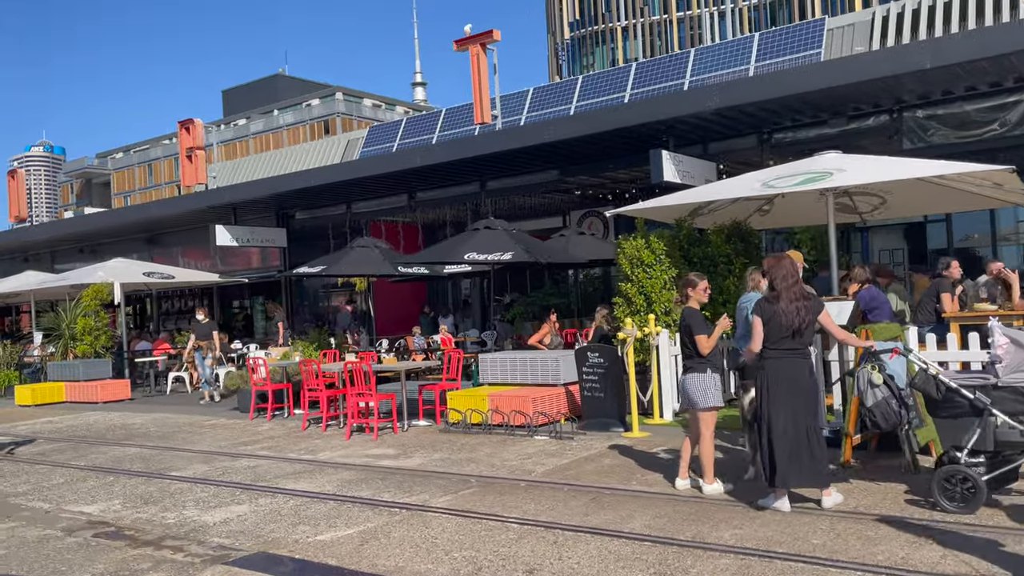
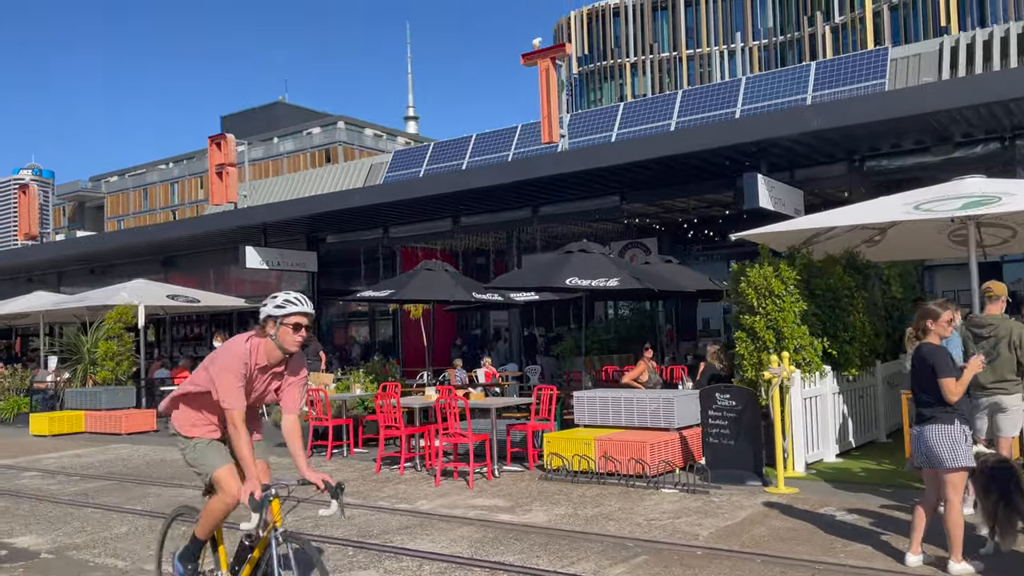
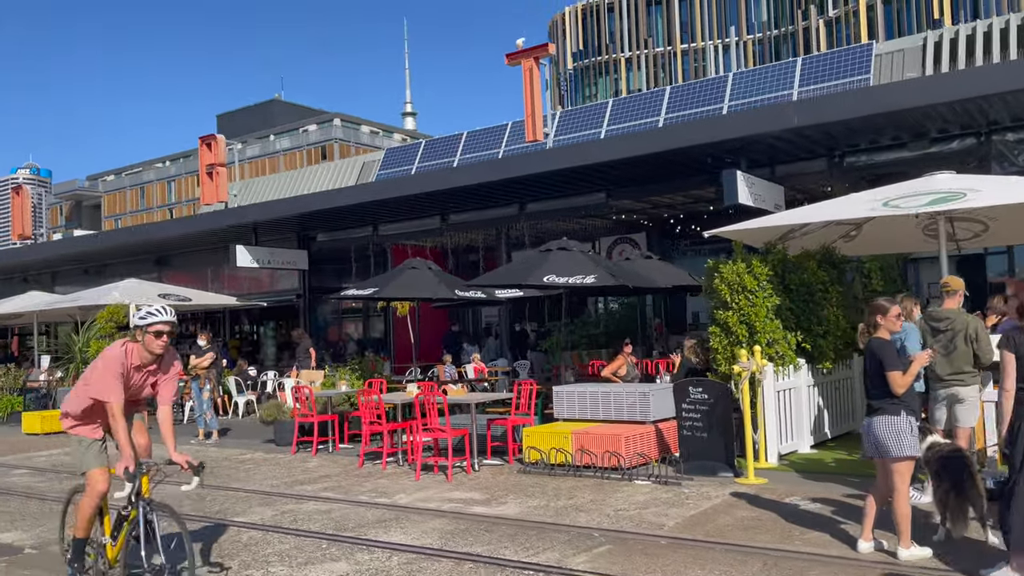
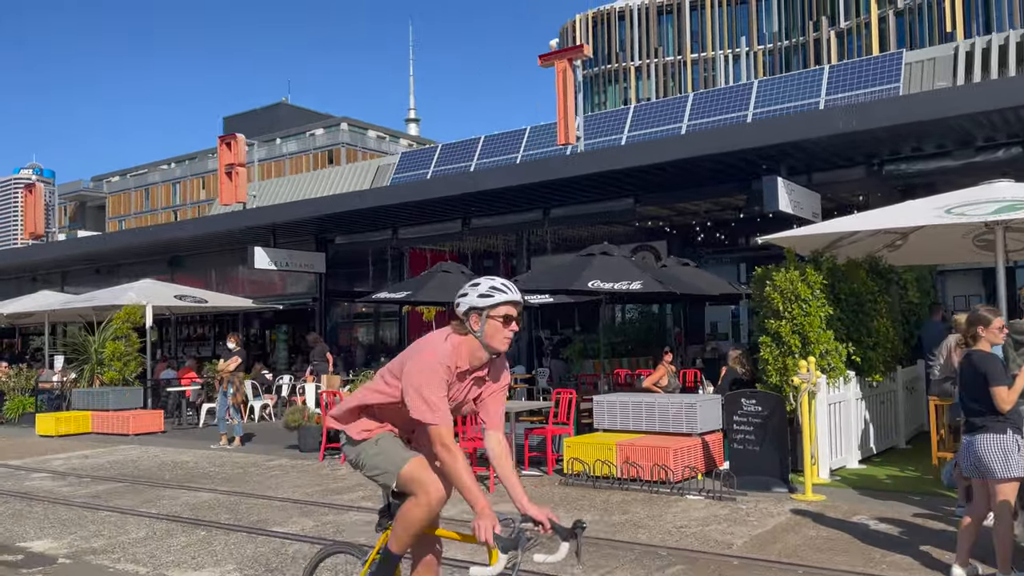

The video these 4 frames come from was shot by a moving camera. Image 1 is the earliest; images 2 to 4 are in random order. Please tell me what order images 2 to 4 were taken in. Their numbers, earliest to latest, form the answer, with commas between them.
3, 2, 4
